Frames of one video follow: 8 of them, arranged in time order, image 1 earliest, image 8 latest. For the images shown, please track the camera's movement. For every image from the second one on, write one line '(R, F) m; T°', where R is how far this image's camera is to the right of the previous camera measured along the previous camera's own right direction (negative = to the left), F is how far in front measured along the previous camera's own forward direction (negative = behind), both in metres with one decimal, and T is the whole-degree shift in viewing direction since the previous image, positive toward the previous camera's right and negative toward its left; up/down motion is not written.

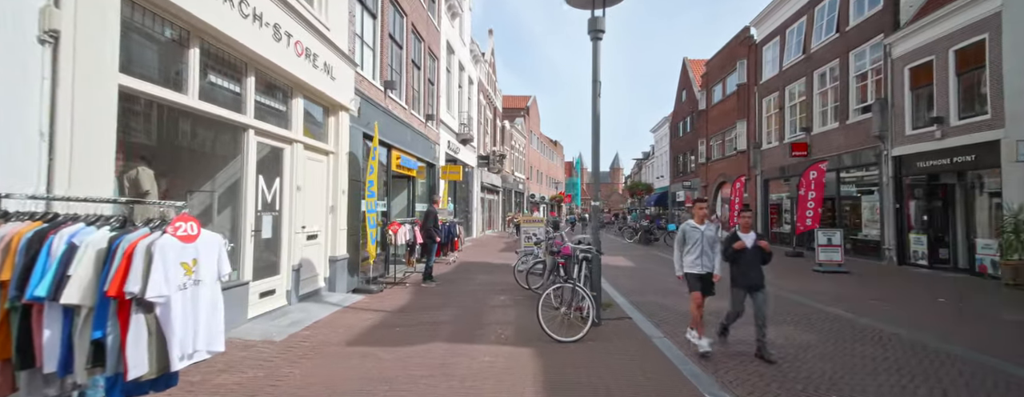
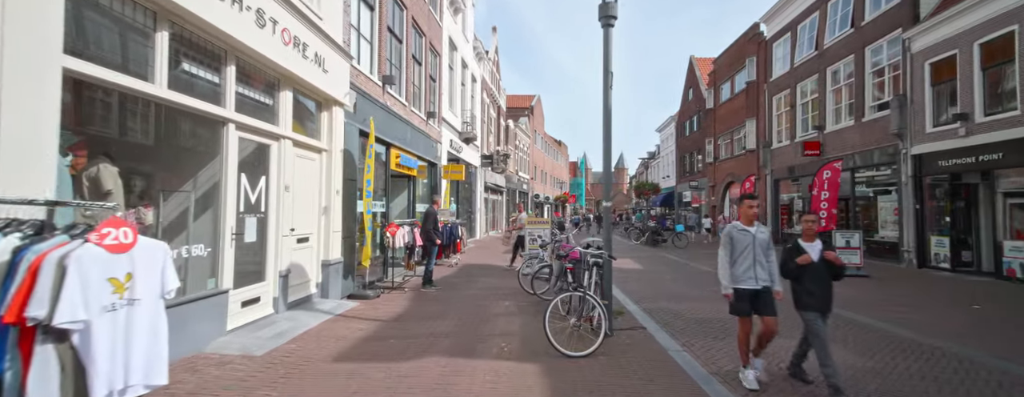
(0.0, +0.5) m; -1°
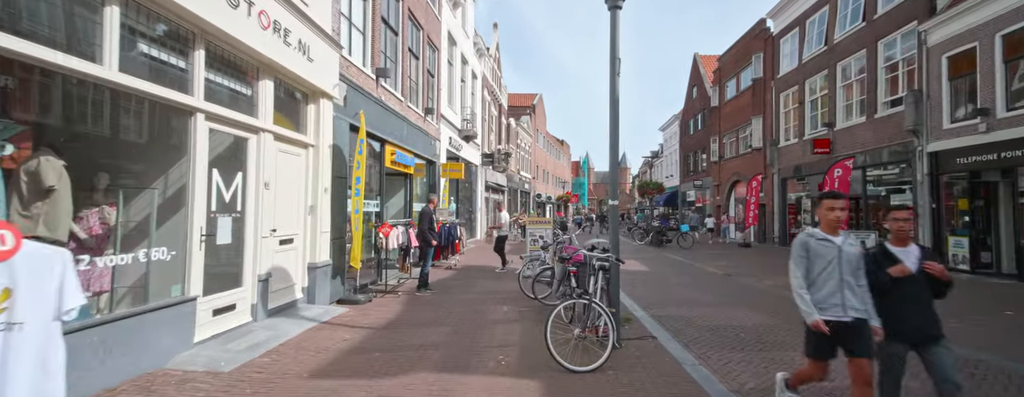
(0.0, +0.5) m; 0°
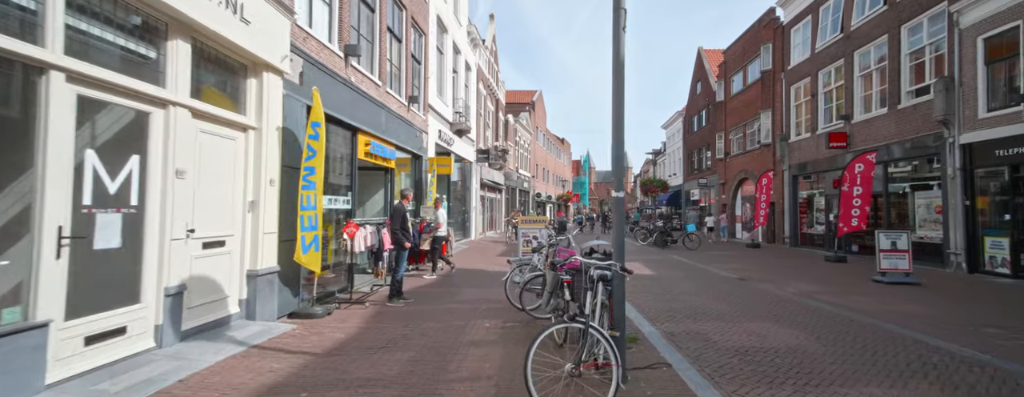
(+0.2, +1.1) m; 0°
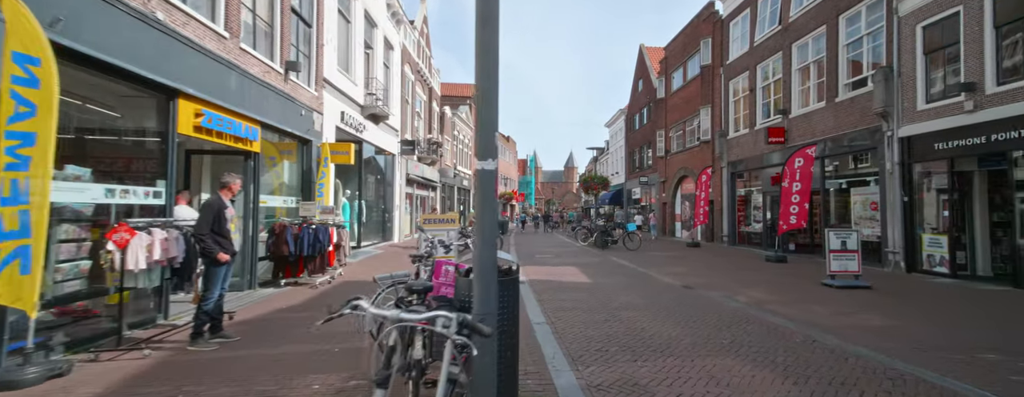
(+0.8, +2.0) m; +7°
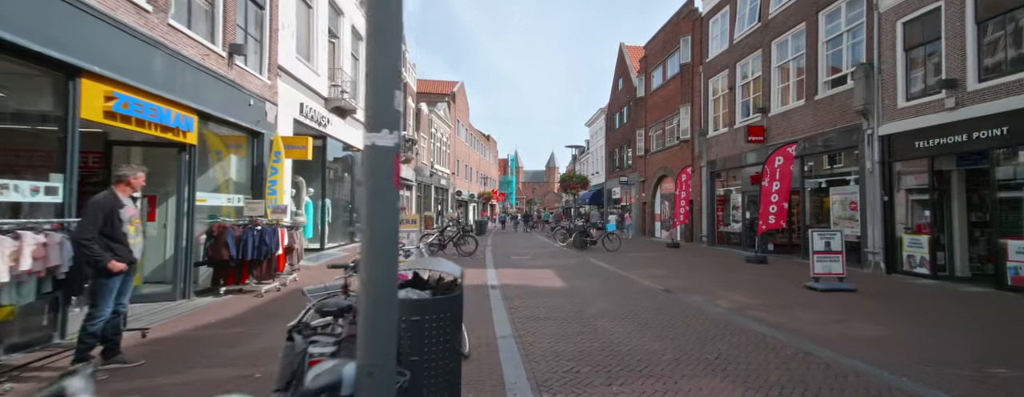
(+0.2, +0.7) m; +2°
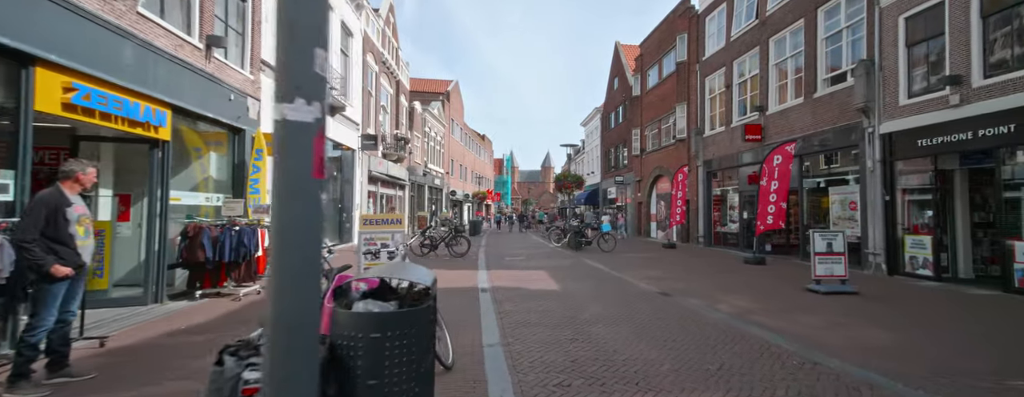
(+0.1, +0.3) m; +1°
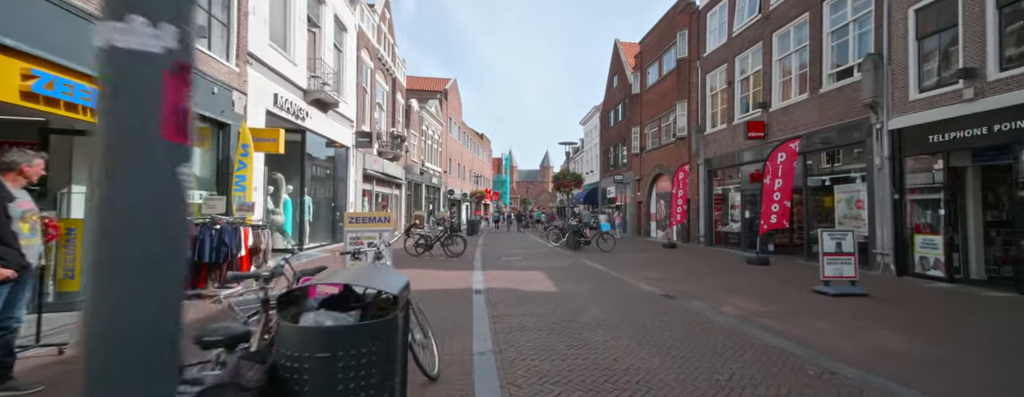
(+0.1, +0.4) m; 0°
